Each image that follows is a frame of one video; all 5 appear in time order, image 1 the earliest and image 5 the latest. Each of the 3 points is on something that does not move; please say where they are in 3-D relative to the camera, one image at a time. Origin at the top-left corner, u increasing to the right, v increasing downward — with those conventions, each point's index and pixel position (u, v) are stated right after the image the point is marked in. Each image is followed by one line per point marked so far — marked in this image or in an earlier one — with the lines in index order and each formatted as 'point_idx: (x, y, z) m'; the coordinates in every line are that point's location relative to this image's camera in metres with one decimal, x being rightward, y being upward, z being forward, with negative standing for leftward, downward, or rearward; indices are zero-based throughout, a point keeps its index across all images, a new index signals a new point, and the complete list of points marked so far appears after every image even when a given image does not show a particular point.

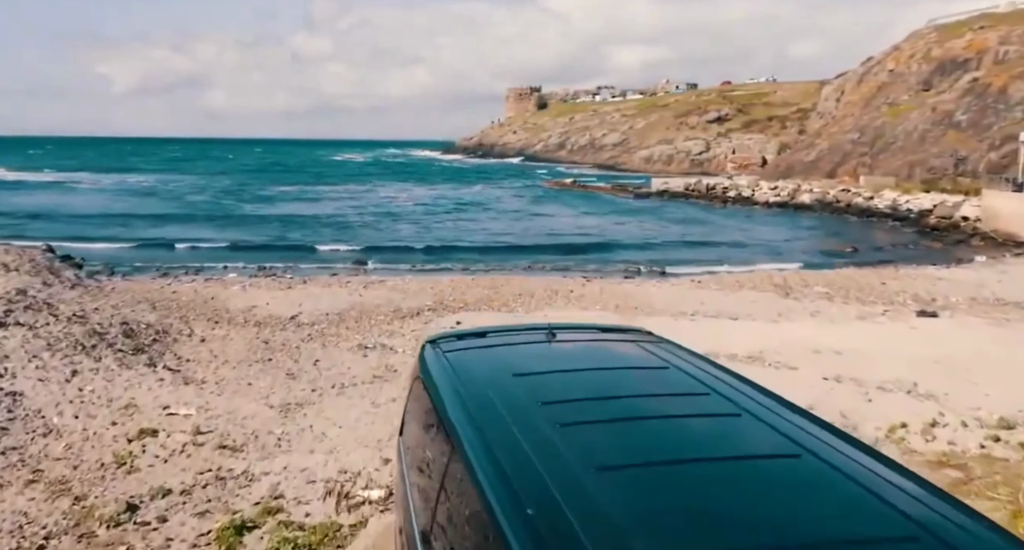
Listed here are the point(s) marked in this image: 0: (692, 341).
0: (+3.3, -1.2, +14.6) m
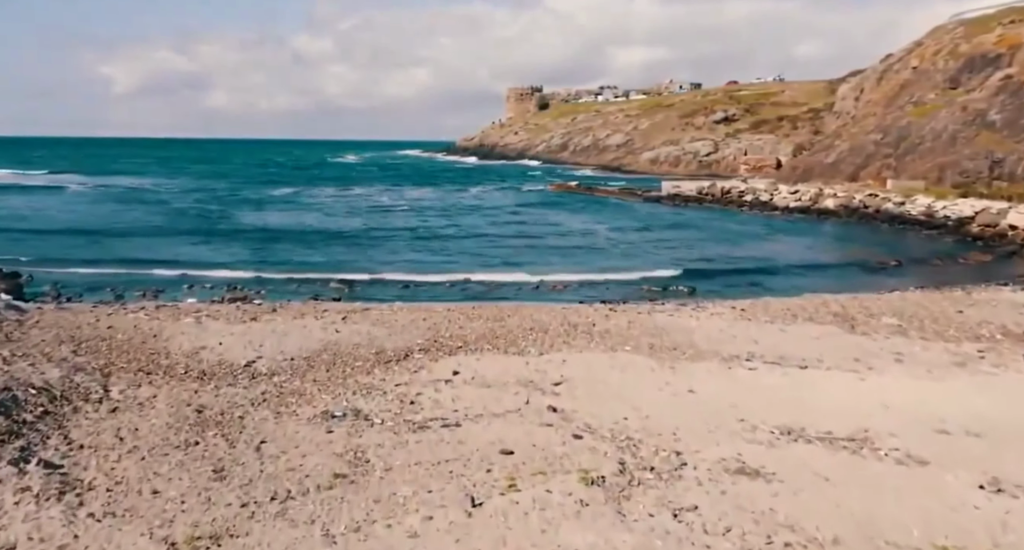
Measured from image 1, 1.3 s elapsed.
0: (+3.5, -1.9, +11.1) m
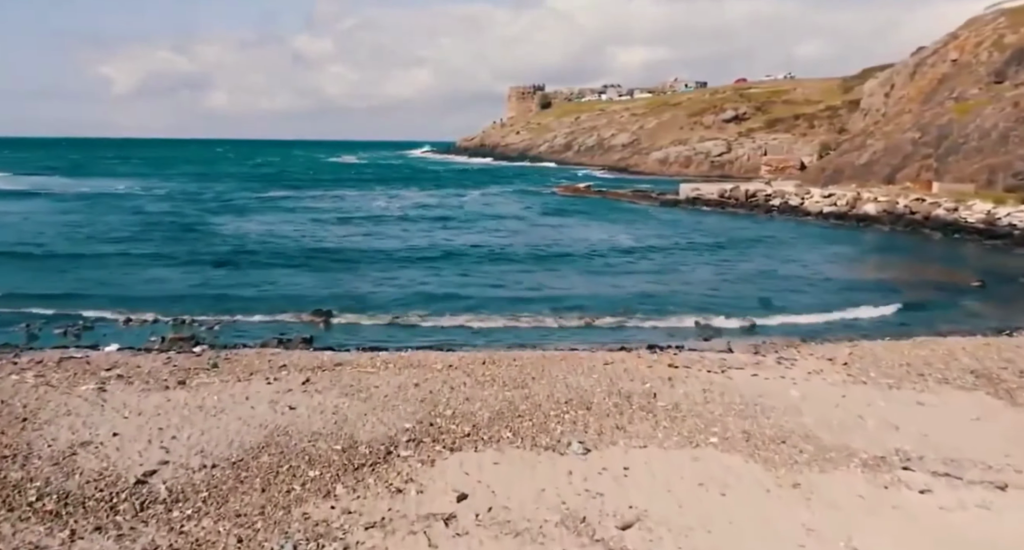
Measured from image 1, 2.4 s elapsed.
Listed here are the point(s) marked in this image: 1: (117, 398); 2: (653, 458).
0: (+3.9, -2.6, +6.4) m
1: (-5.9, -1.8, +11.4) m
2: (+1.7, -2.2, +9.6) m
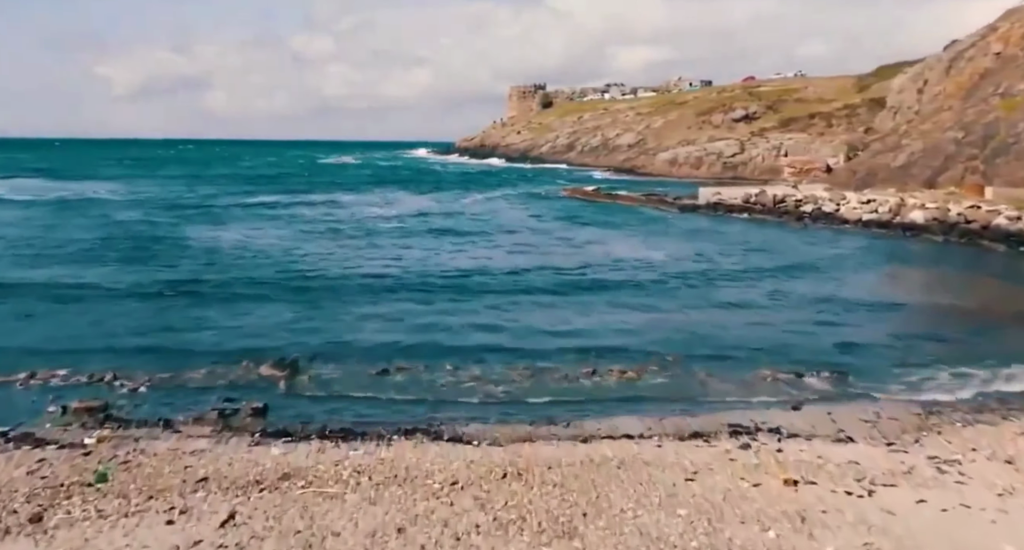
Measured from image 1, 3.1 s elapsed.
0: (+4.3, -3.4, +1.9) m
1: (-5.5, -2.6, +6.9) m
2: (+2.1, -3.0, +5.1) m
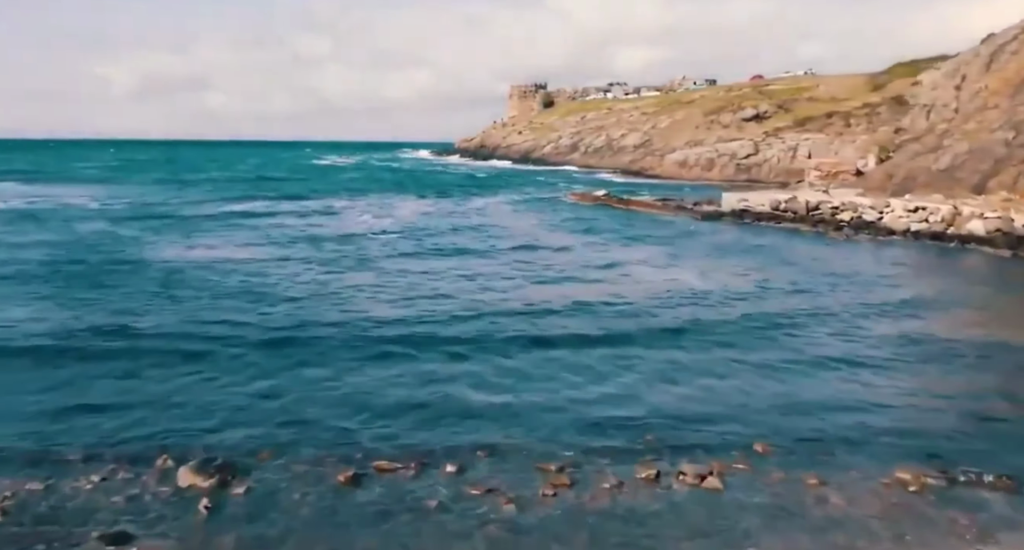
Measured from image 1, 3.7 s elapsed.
0: (+4.7, -4.2, -2.7) m
1: (-5.1, -3.5, +2.3) m
2: (+2.5, -3.9, +0.5) m
